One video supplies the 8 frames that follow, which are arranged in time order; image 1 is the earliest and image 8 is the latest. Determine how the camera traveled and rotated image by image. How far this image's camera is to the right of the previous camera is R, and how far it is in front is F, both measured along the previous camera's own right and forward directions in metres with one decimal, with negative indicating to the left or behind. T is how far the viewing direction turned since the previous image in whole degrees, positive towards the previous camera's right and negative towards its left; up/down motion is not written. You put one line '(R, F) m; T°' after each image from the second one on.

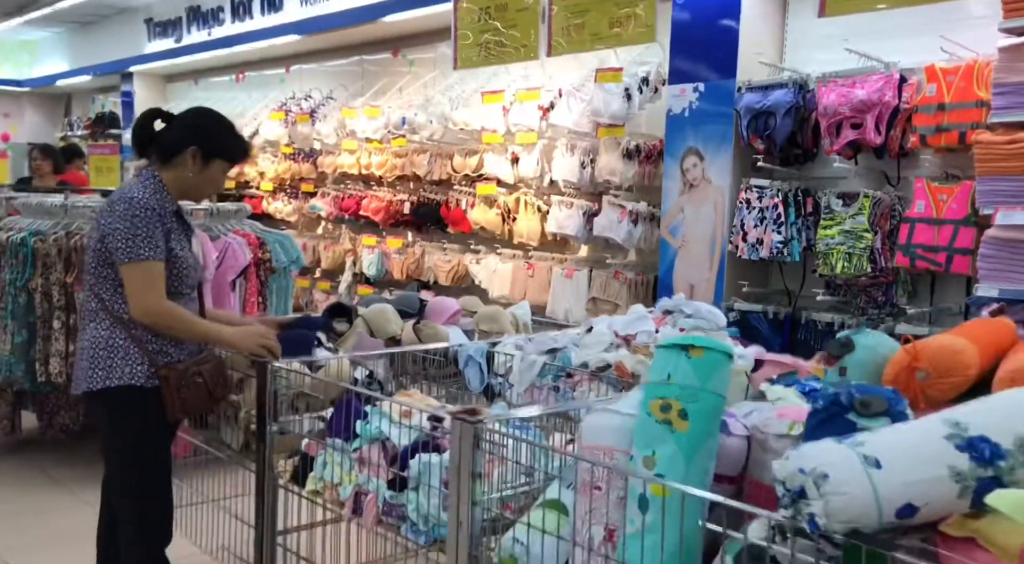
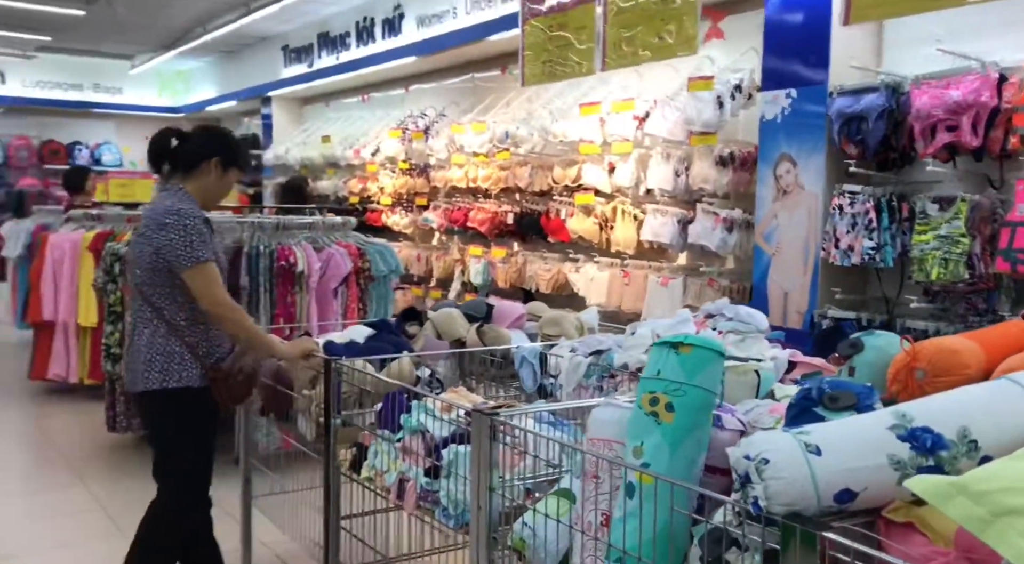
(+0.2, -0.1) m; -9°
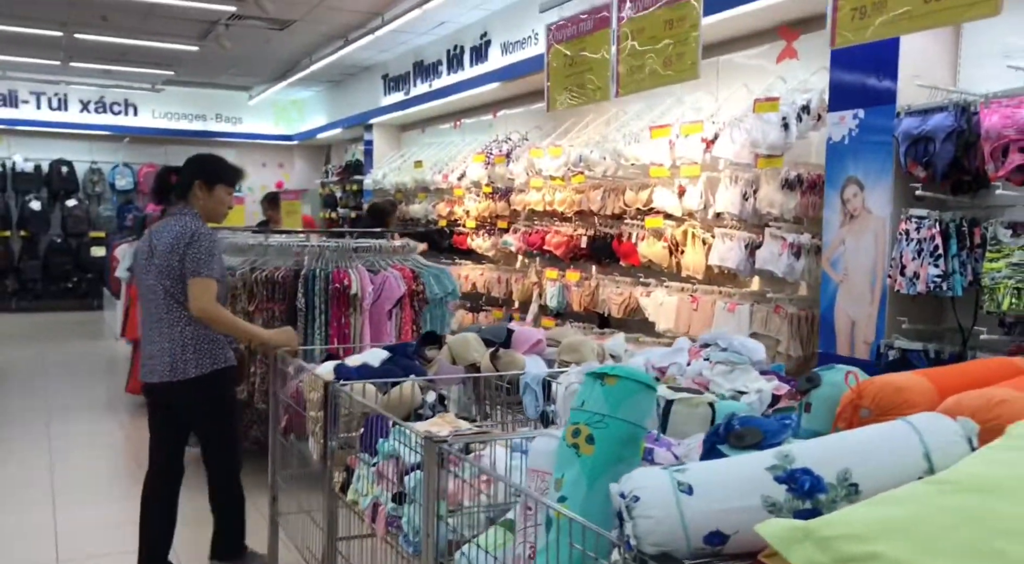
(+0.3, 0.0) m; -8°
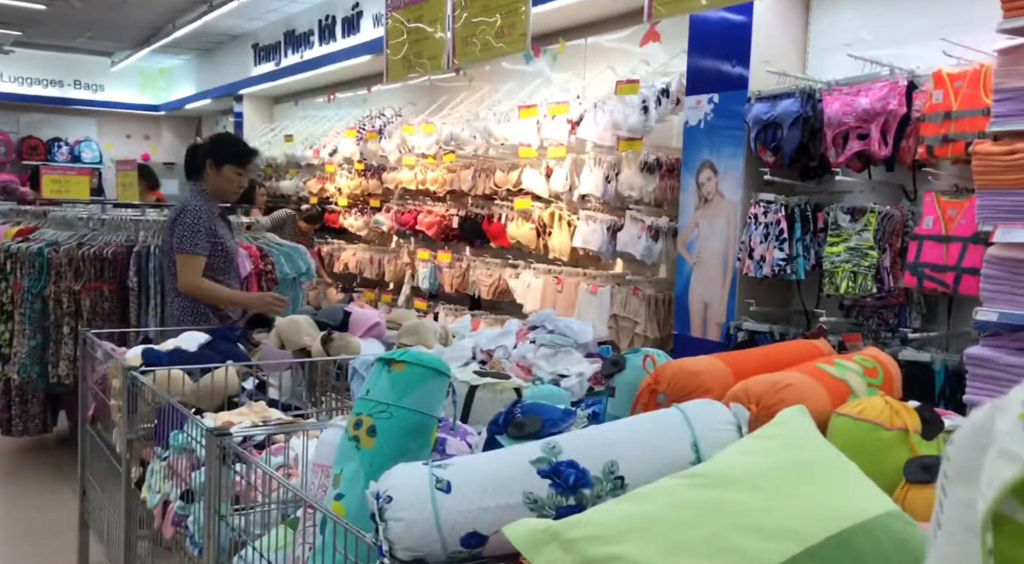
(+0.2, +0.1) m; +7°
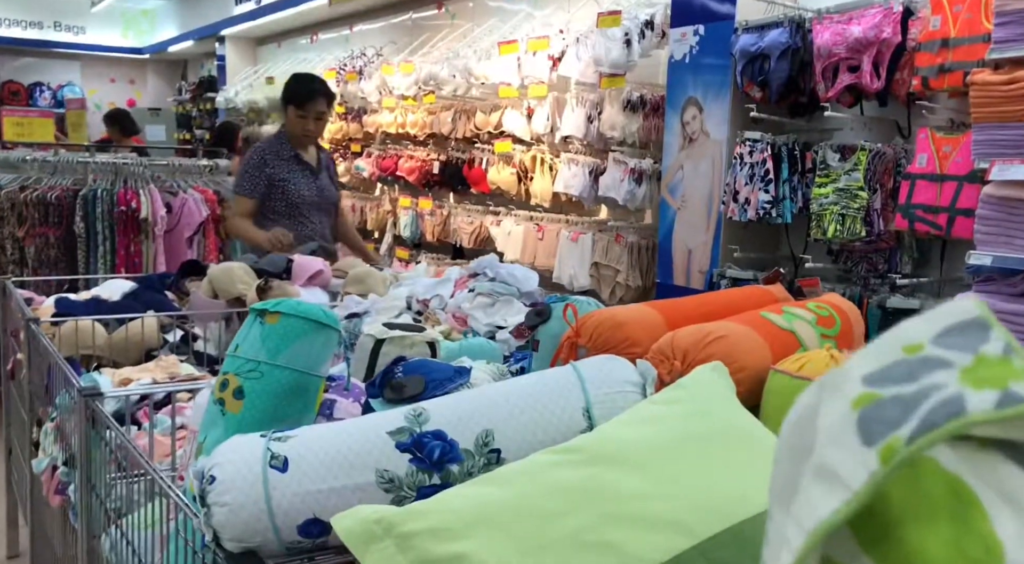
(+0.2, +0.2) m; 0°
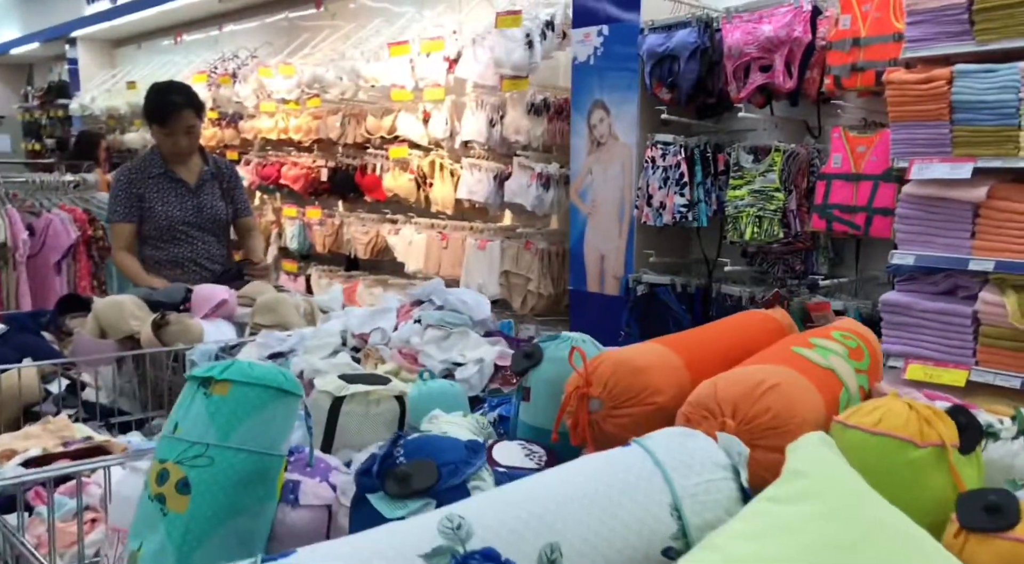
(-0.1, +0.2) m; +8°
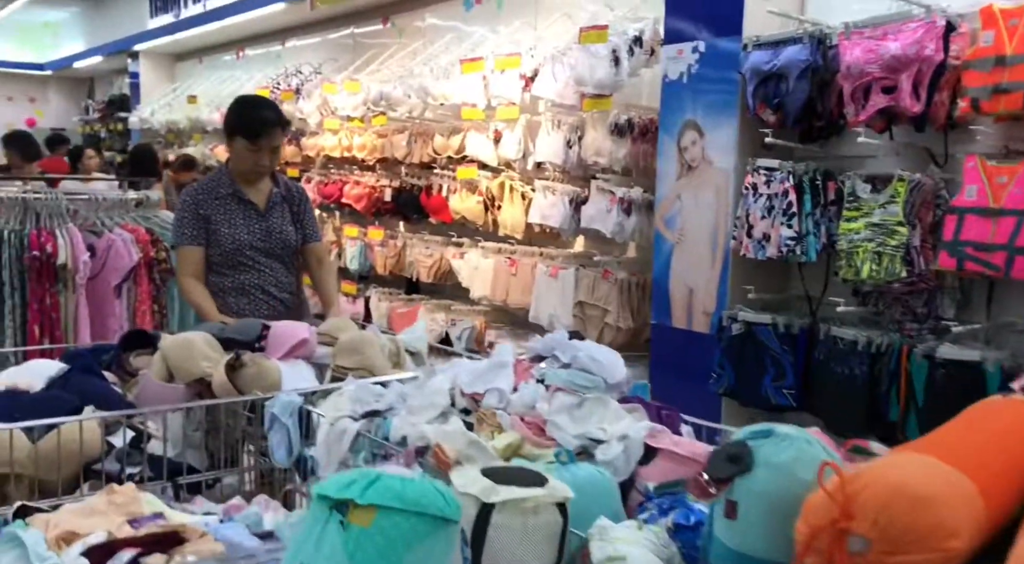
(-0.2, +0.3) m; -3°
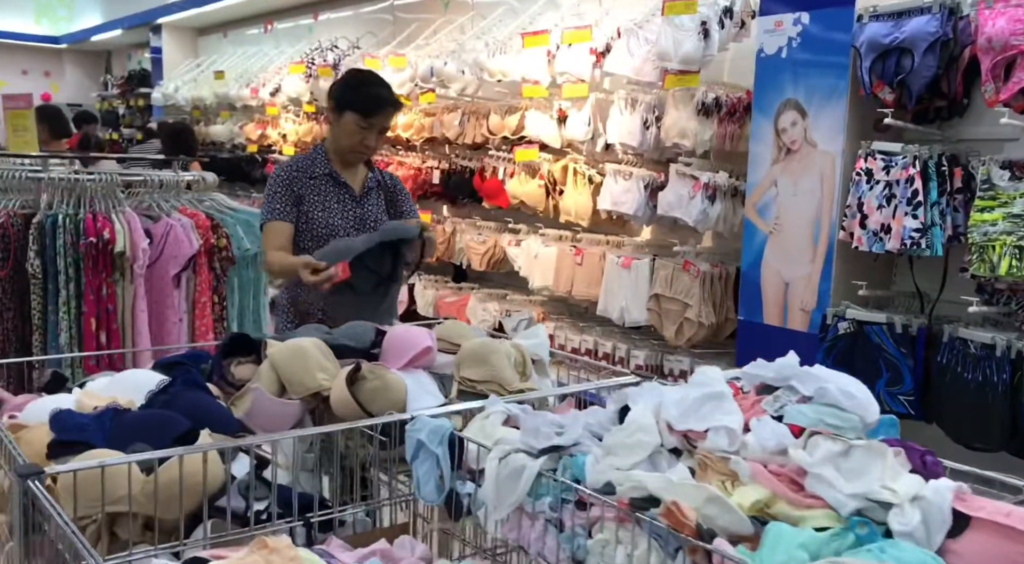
(-0.3, +0.3) m; 0°
